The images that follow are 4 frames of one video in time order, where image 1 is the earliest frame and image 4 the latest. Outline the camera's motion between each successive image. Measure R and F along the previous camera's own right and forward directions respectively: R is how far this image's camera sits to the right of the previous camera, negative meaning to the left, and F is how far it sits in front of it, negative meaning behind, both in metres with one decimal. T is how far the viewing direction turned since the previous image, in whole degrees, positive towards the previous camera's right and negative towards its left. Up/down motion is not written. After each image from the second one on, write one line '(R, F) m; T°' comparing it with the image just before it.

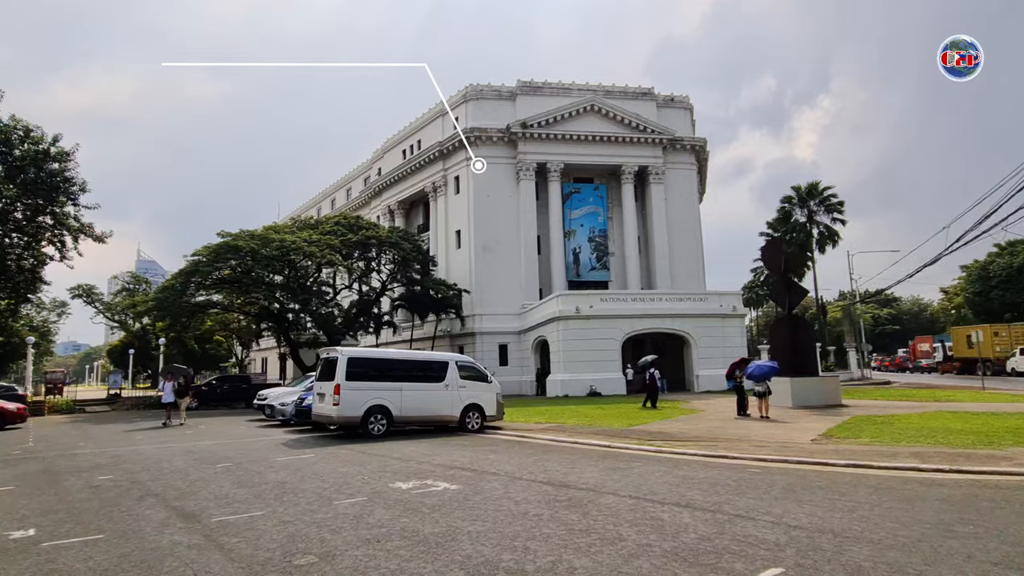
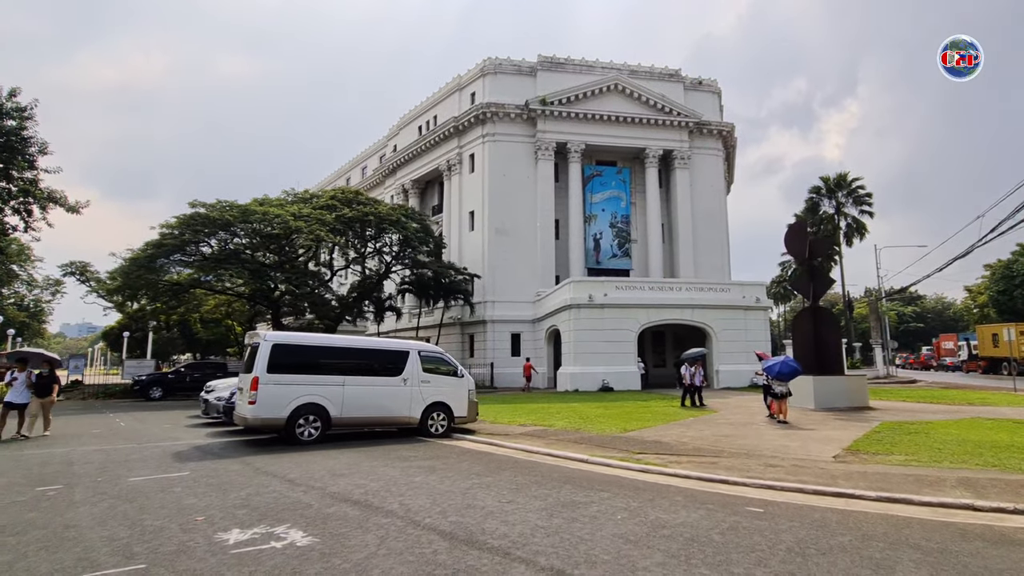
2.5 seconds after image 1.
(+1.3, +2.5) m; -2°
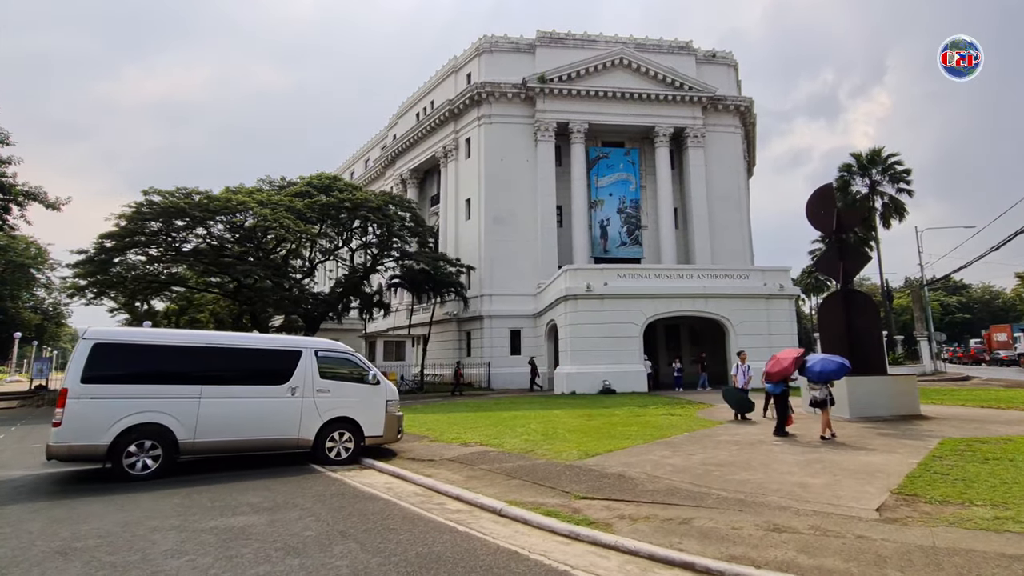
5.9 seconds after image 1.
(+1.9, +3.4) m; -3°
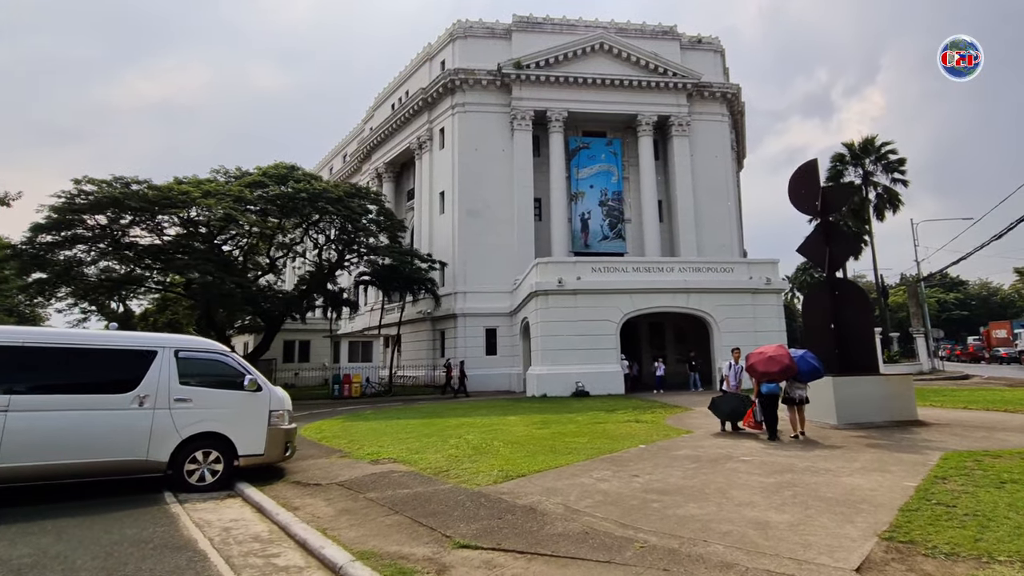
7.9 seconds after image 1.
(+1.4, +2.0) m; 0°
